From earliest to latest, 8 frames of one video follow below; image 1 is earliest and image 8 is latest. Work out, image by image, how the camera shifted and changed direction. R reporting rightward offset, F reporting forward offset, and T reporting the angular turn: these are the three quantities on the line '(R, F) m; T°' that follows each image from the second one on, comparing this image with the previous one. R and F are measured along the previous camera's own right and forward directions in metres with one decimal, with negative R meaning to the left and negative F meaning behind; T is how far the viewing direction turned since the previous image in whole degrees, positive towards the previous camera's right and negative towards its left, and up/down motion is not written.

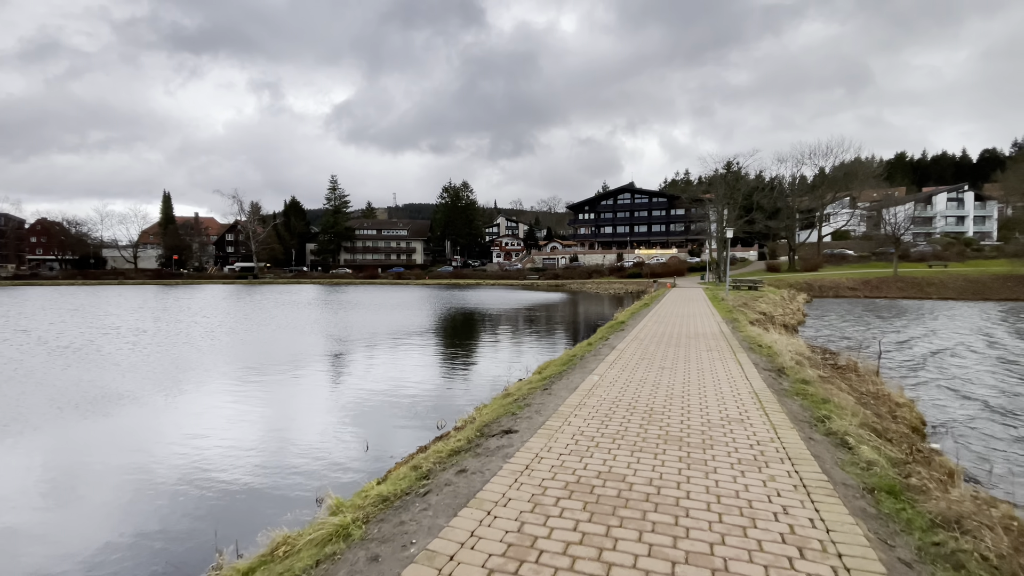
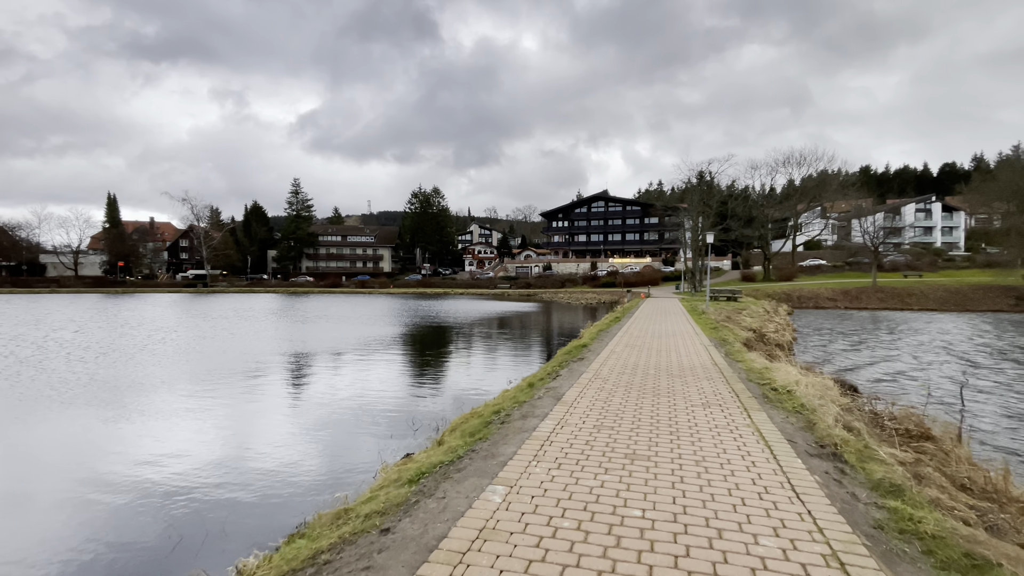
(+0.6, +1.9) m; +3°
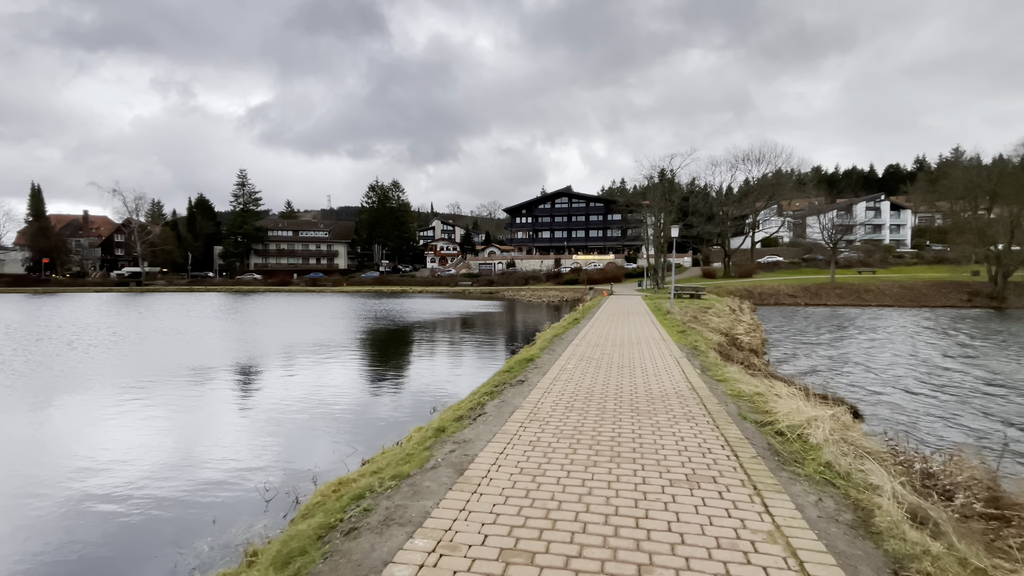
(+0.4, +1.3) m; +4°
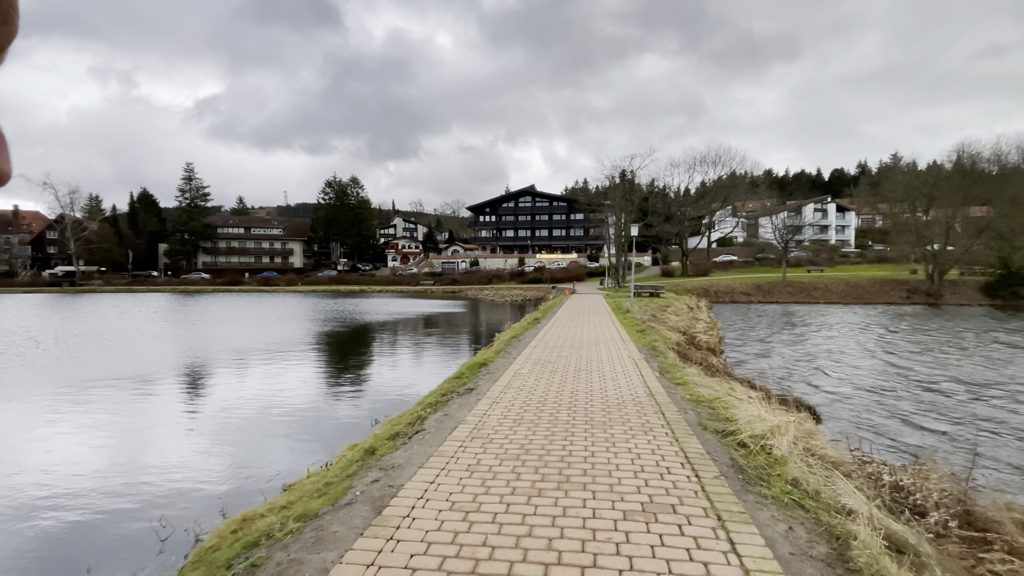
(+0.1, +0.3) m; +4°
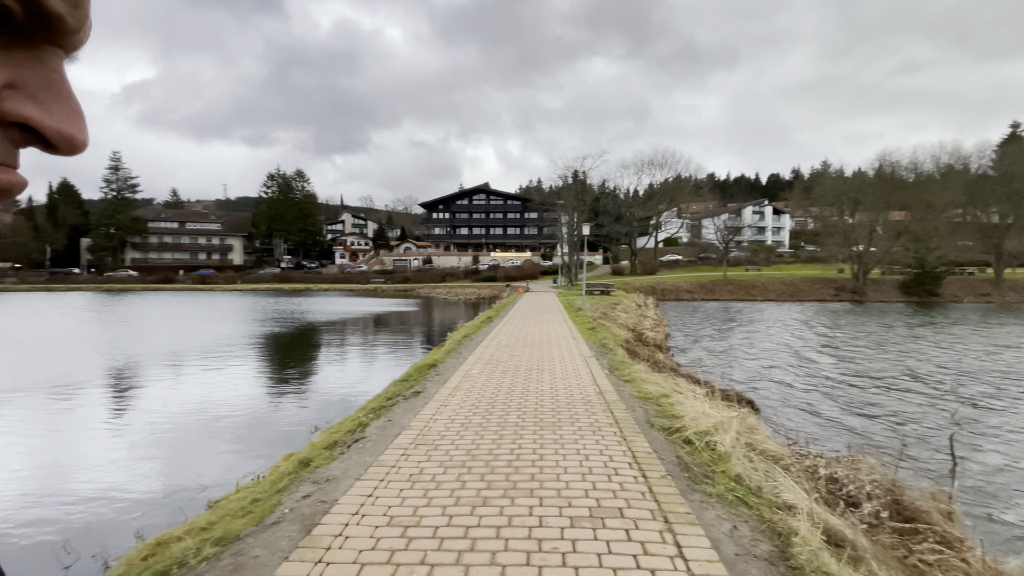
(0.0, +0.1) m; +6°
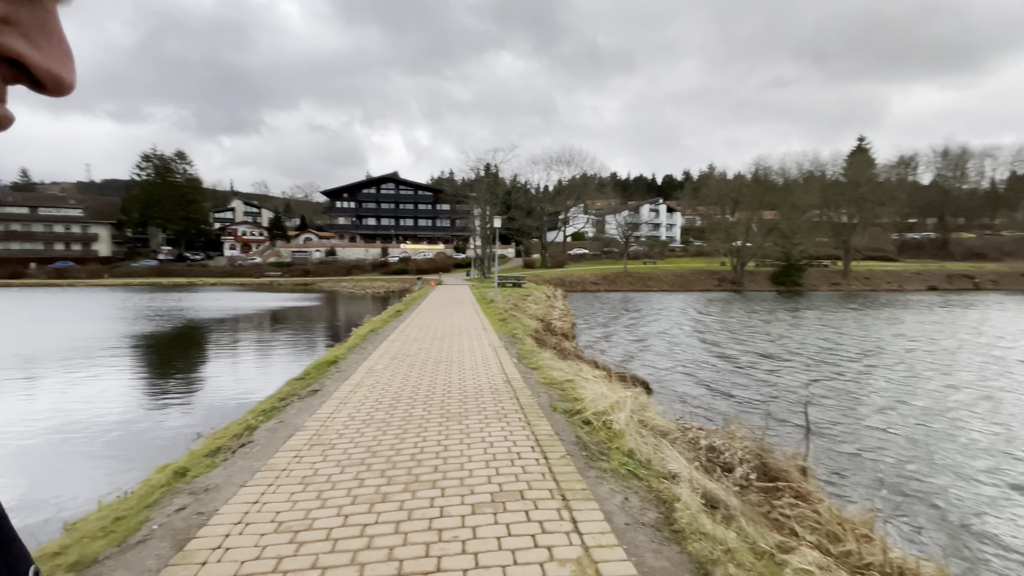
(0.0, 0.0) m; +11°
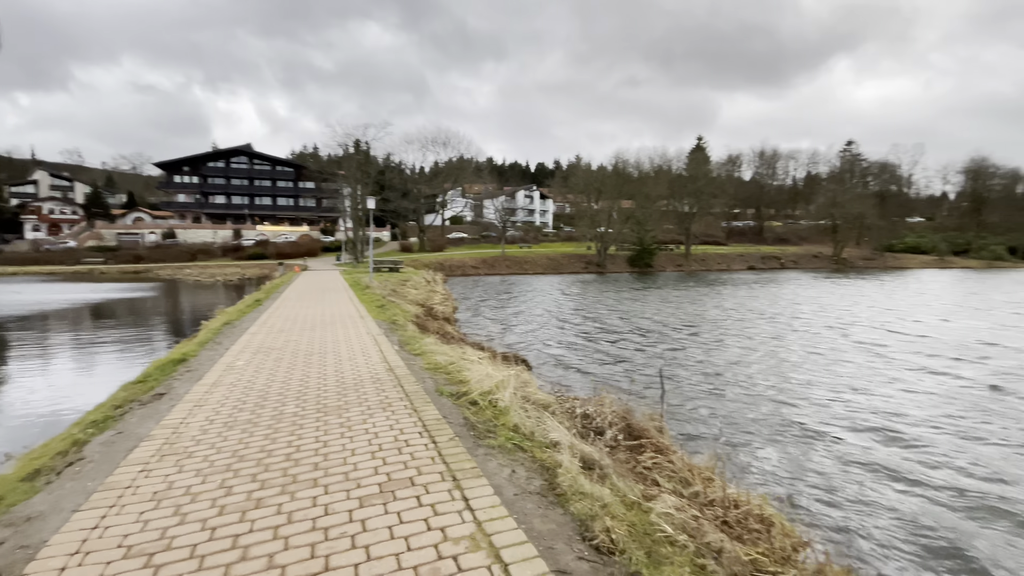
(0.0, 0.0) m; +15°
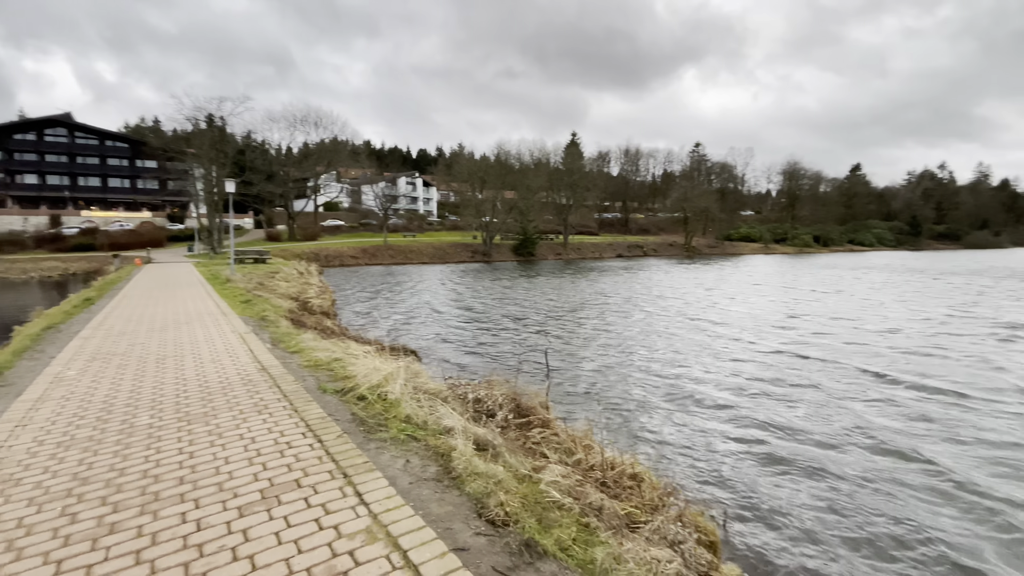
(0.0, 0.0) m; +14°
